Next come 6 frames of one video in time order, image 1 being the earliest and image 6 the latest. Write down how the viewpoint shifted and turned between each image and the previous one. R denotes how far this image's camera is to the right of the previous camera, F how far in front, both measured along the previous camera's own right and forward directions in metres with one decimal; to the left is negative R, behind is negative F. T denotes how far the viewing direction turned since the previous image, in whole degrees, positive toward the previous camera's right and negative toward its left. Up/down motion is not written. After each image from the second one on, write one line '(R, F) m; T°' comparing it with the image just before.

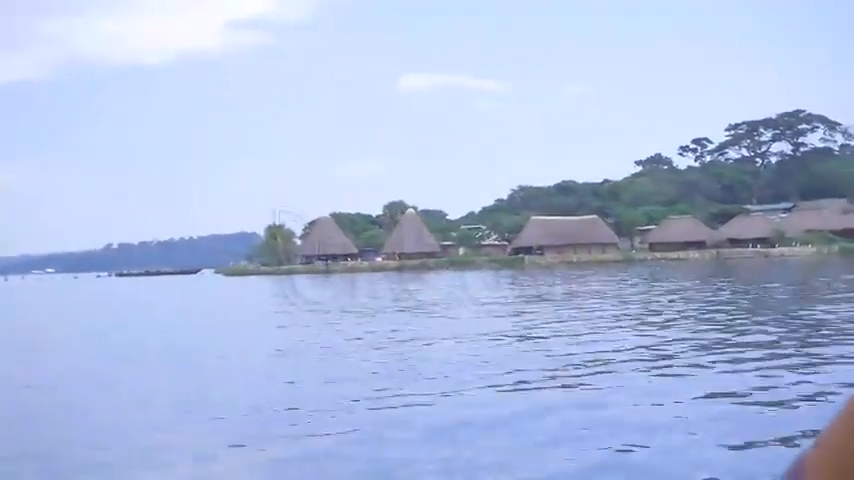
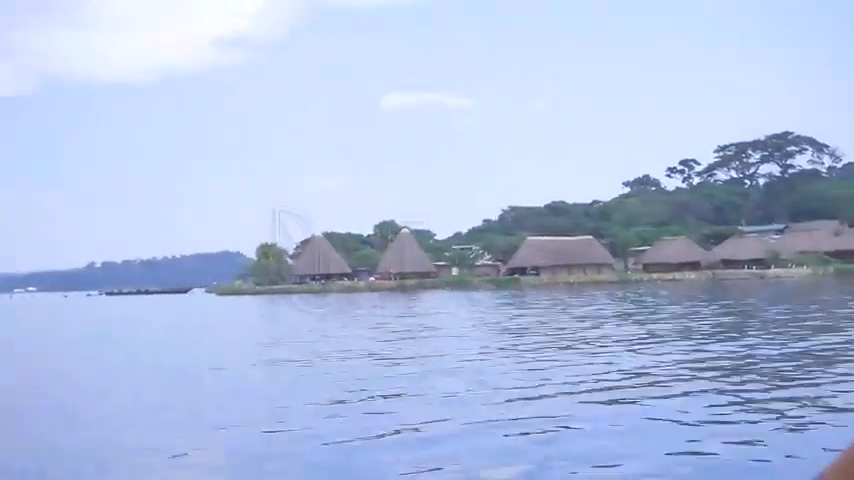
(-0.2, +0.1) m; +1°
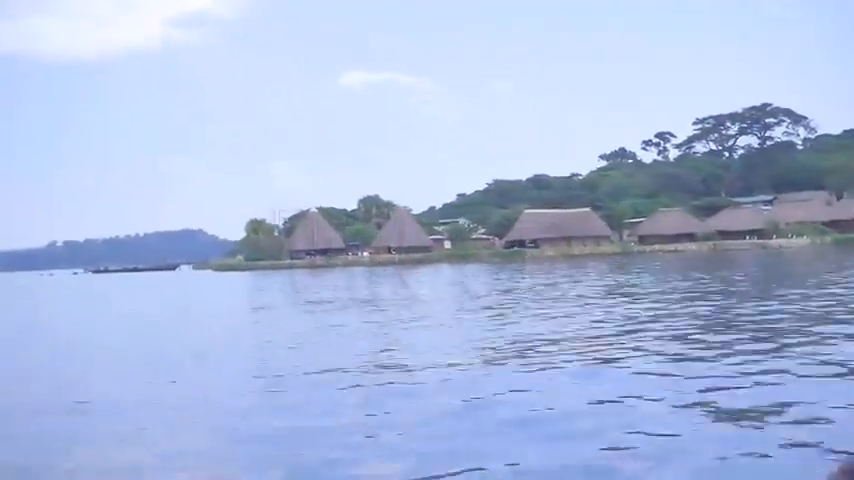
(-0.6, +0.1) m; +1°
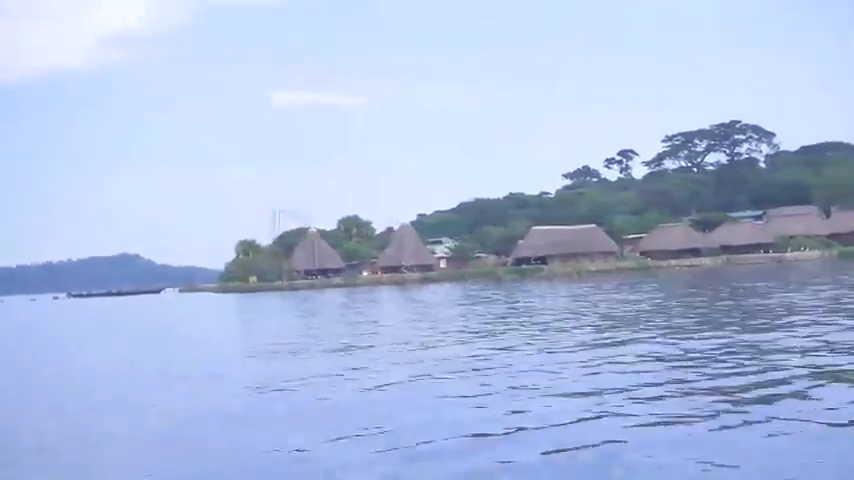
(-1.2, +0.2) m; +2°
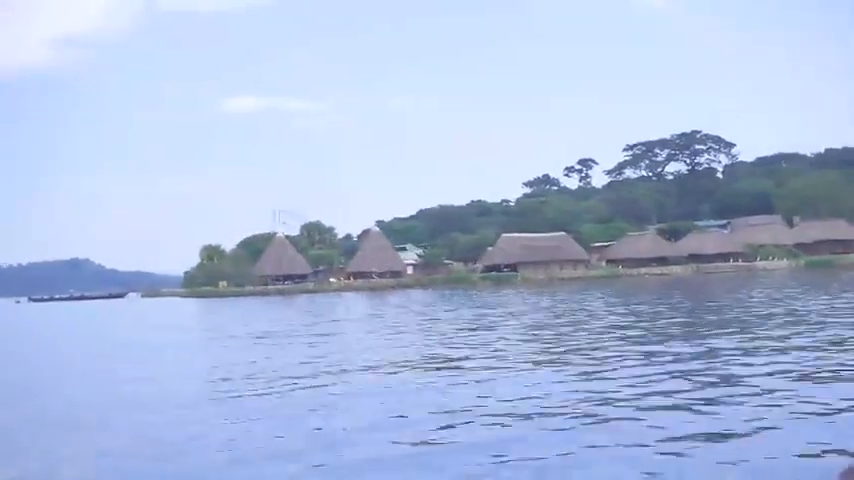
(-0.3, +0.2) m; +2°
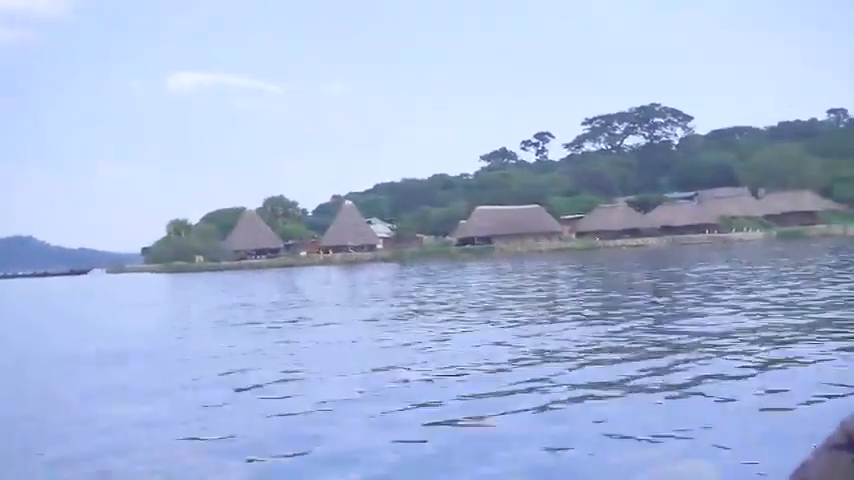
(-0.5, +0.1) m; +3°
